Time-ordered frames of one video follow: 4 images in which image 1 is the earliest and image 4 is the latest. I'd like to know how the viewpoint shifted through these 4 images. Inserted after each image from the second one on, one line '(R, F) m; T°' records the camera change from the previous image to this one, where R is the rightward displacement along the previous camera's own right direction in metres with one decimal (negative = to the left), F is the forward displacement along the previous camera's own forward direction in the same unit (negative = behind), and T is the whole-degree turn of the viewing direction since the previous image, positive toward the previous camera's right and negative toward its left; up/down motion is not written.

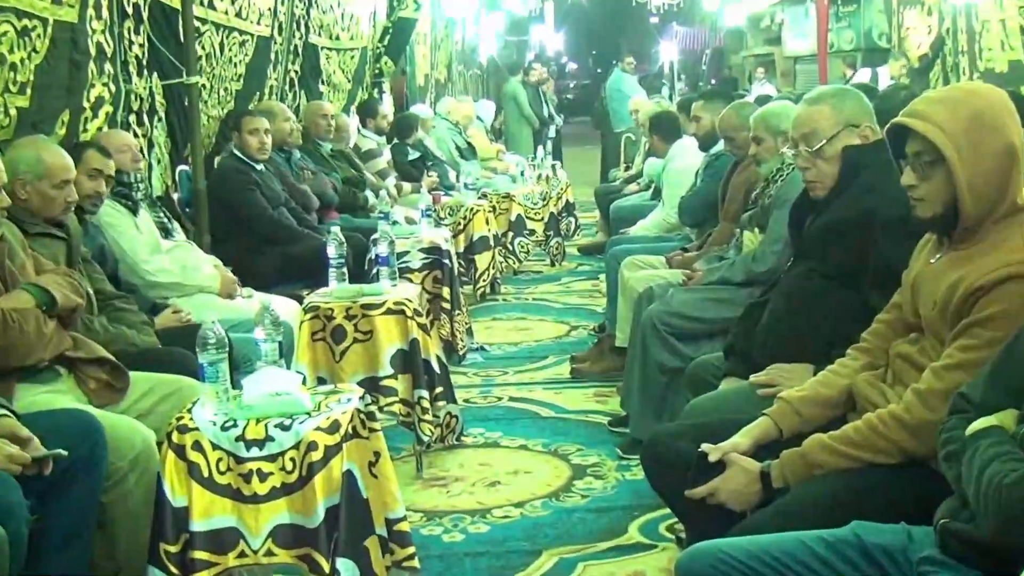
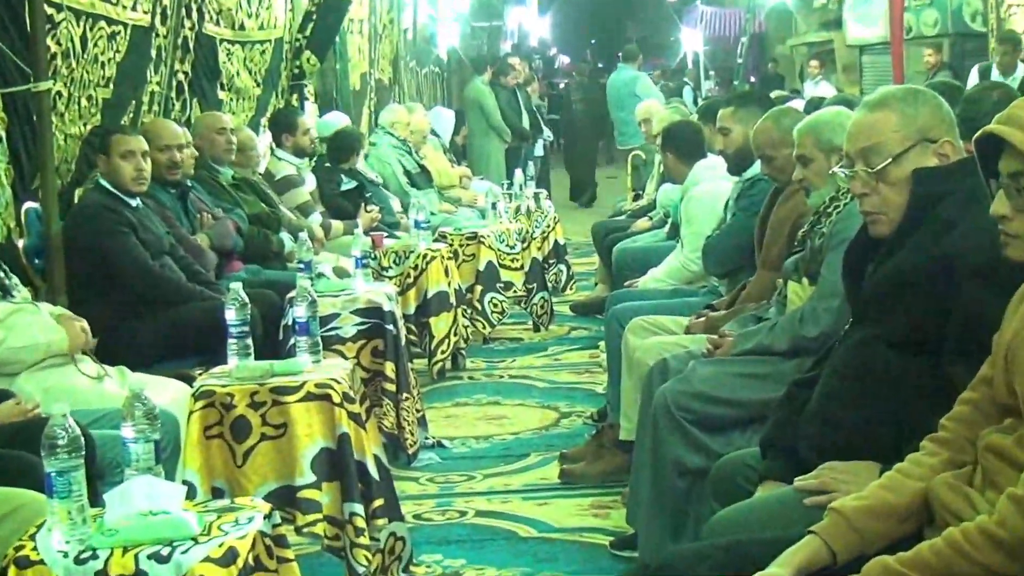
(-0.3, +1.6) m; +5°
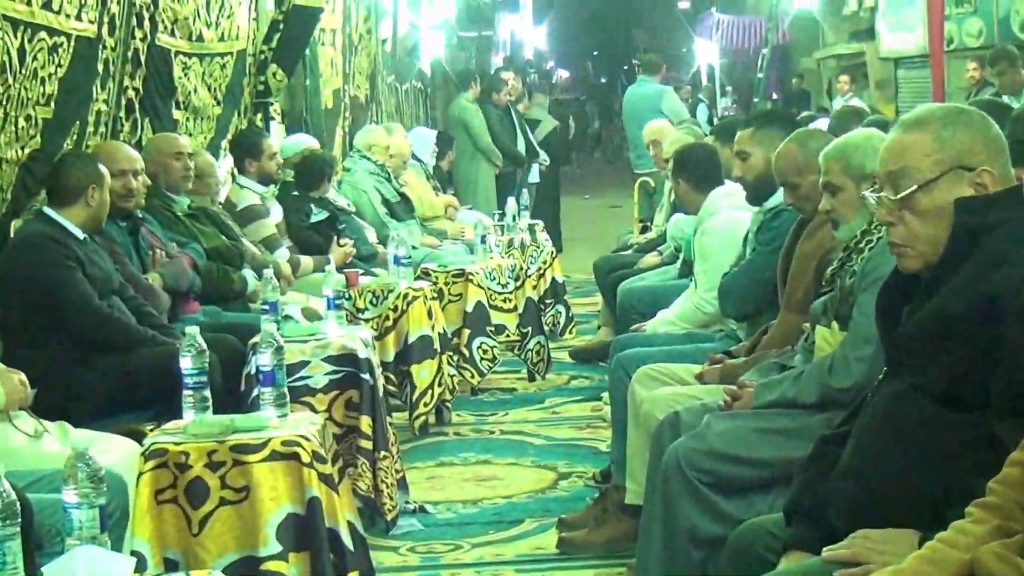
(0.0, +0.5) m; +1°
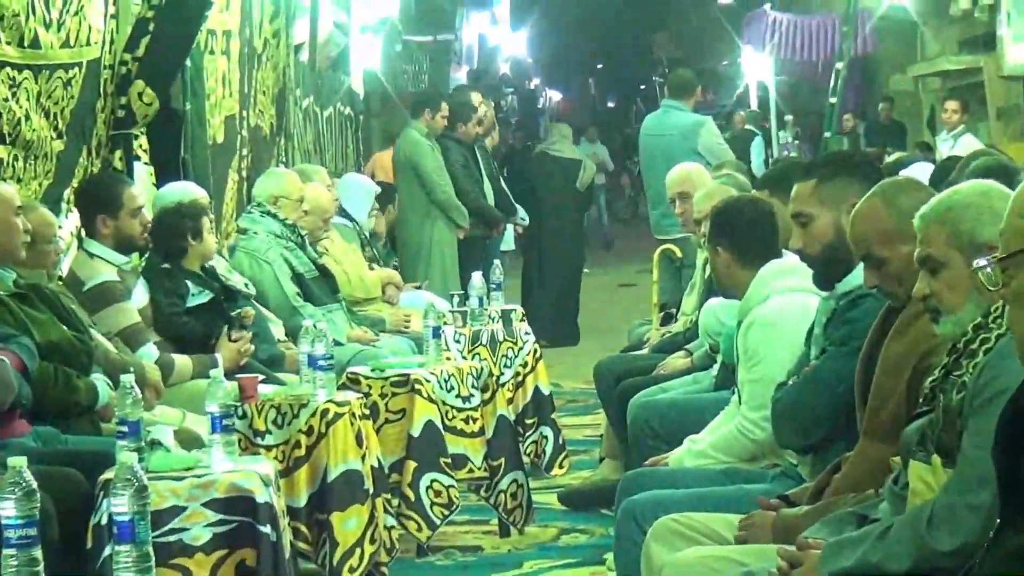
(0.0, +1.2) m; +2°
